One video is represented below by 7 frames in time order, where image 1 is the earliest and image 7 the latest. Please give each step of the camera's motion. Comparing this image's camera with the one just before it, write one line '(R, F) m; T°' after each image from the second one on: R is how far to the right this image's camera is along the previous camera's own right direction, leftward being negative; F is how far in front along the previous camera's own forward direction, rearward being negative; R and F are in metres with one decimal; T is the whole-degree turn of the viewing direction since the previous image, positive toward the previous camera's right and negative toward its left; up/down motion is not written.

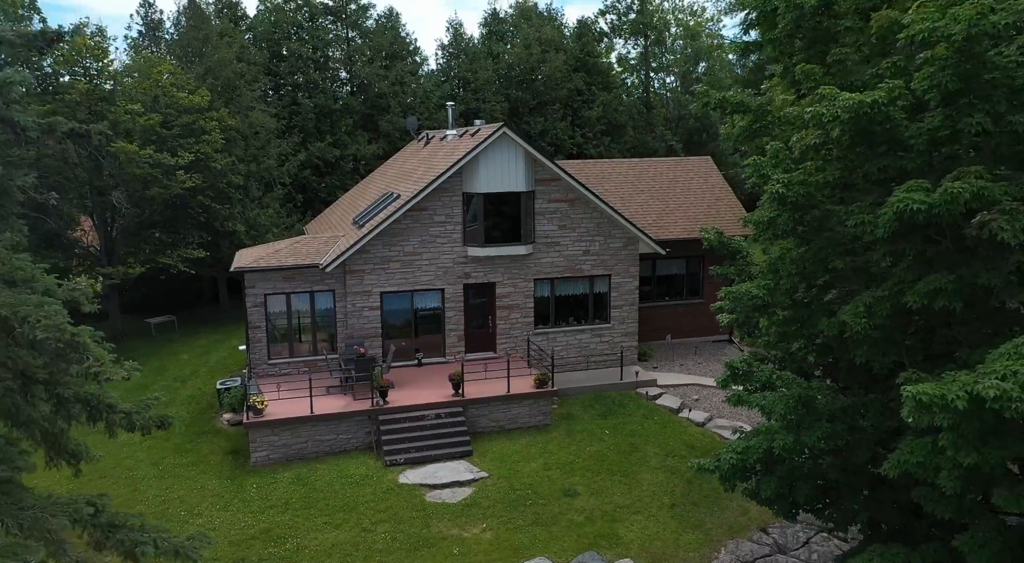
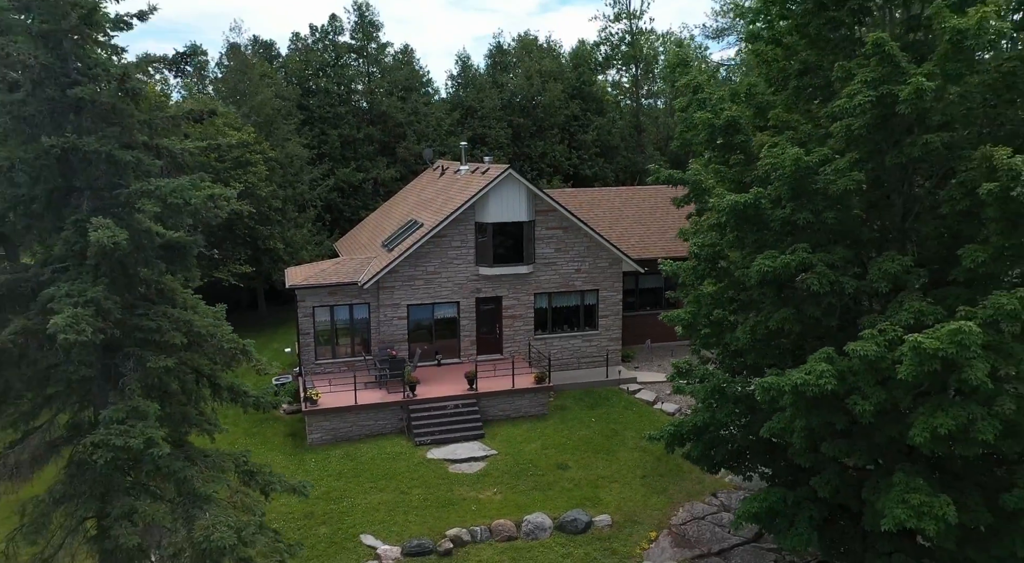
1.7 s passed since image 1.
(-0.1, -3.5) m; 0°
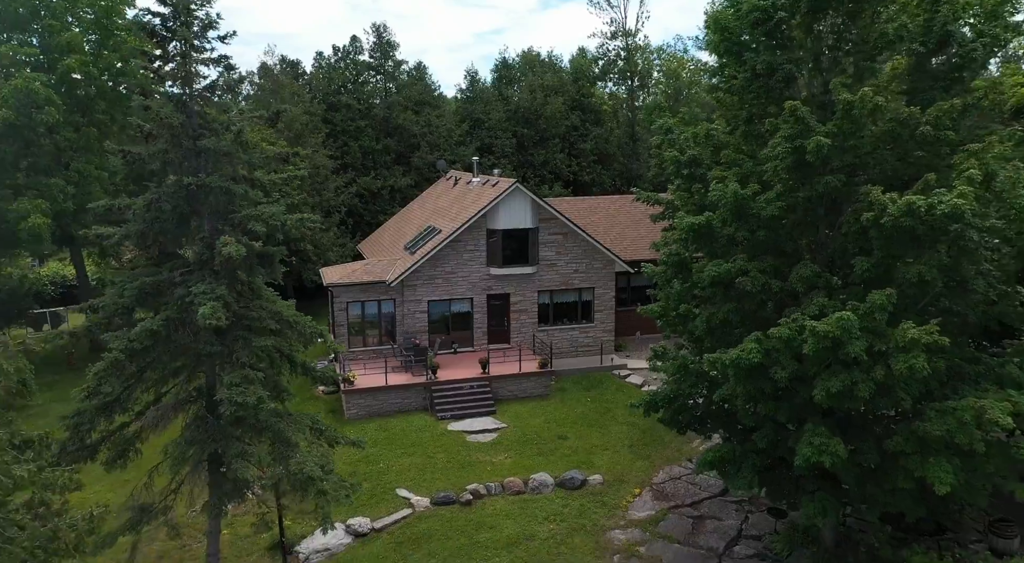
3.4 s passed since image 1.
(-0.2, -3.0) m; 0°
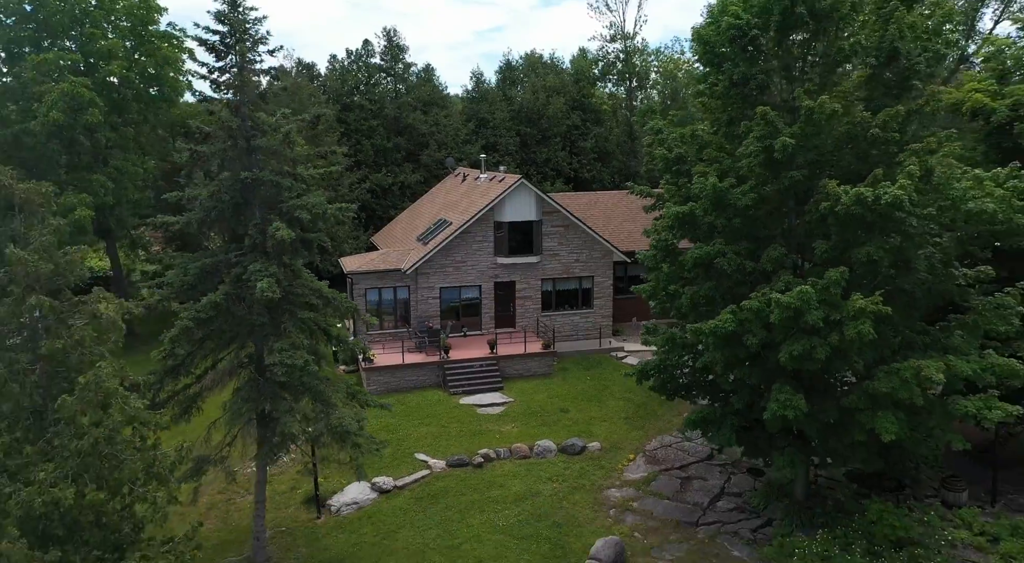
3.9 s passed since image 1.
(-0.2, -1.9) m; 0°
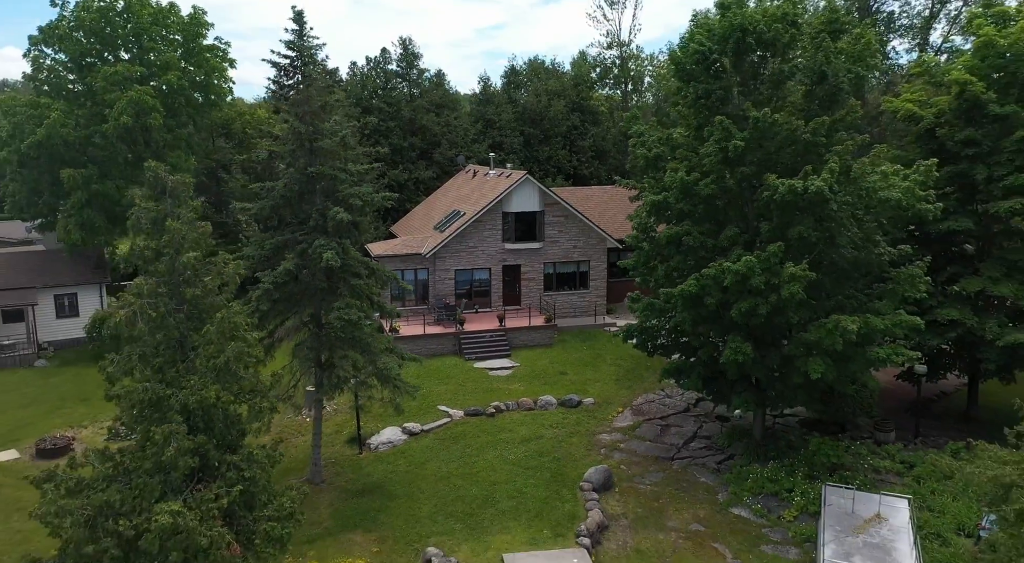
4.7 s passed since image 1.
(-0.2, -3.5) m; 0°
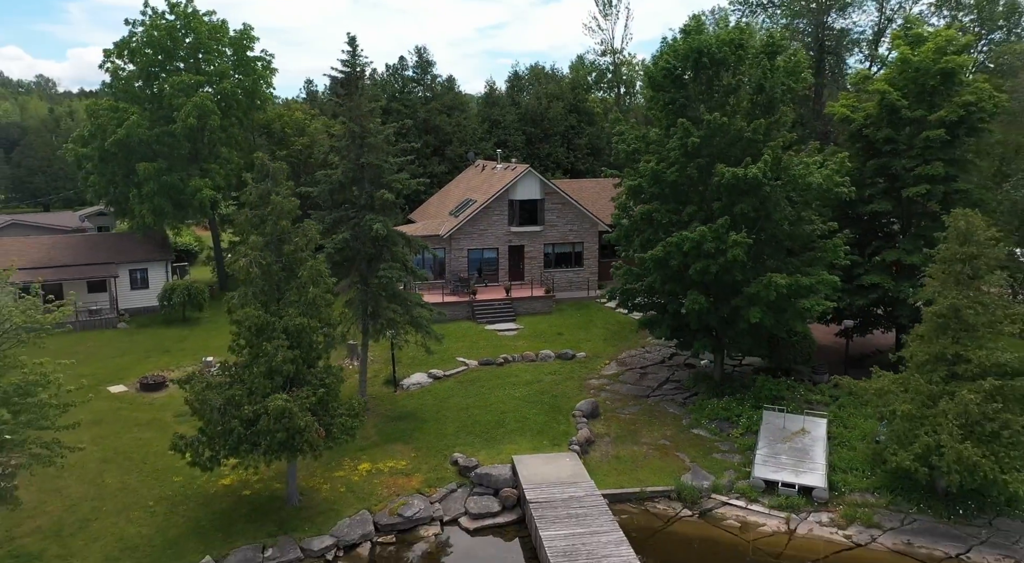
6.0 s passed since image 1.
(-0.2, -4.7) m; 0°
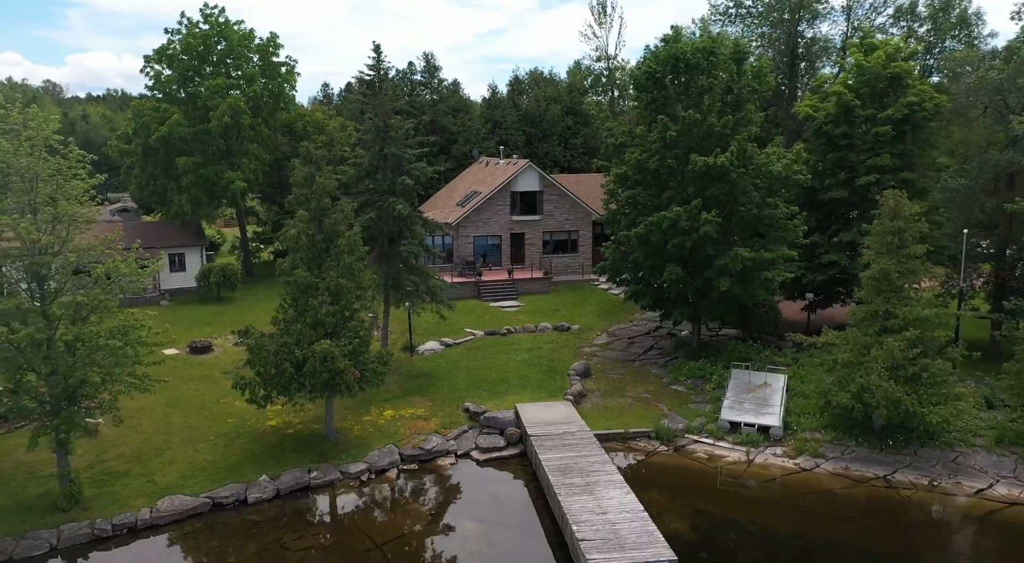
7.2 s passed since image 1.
(-0.1, -3.4) m; 0°
